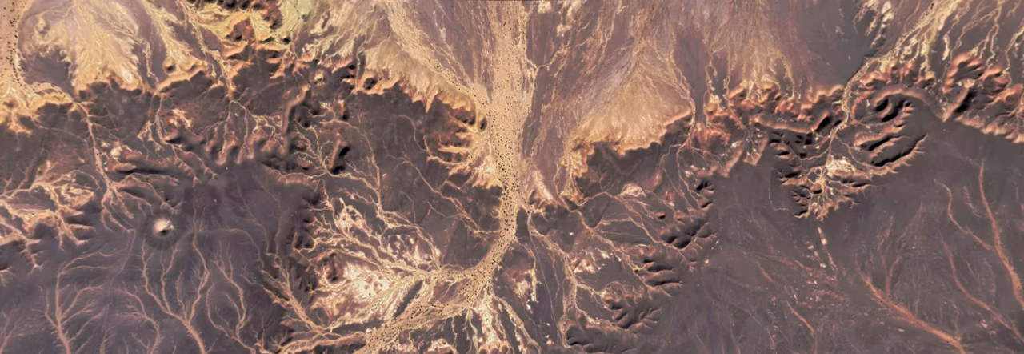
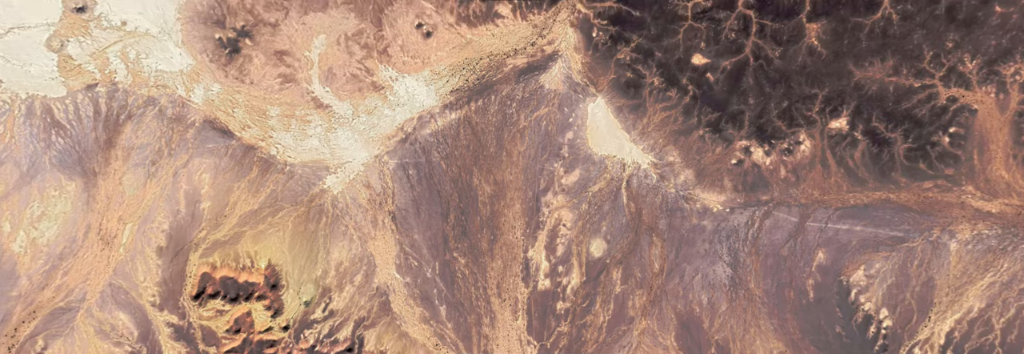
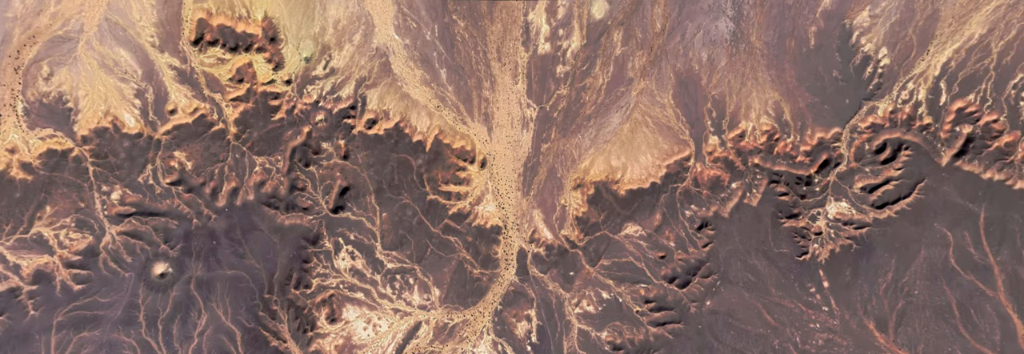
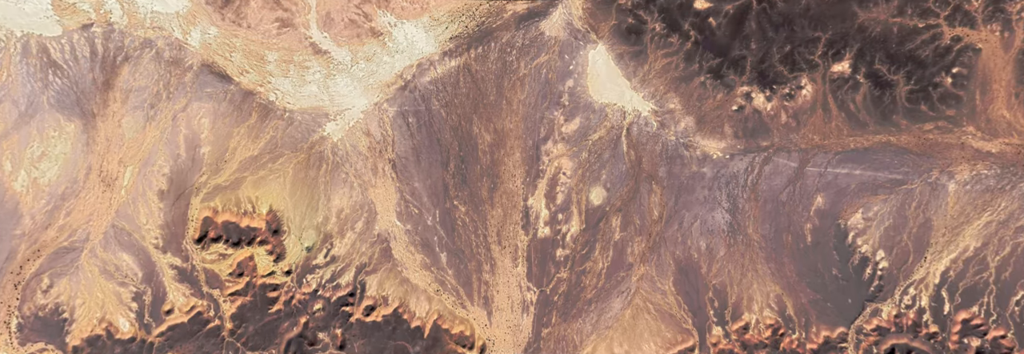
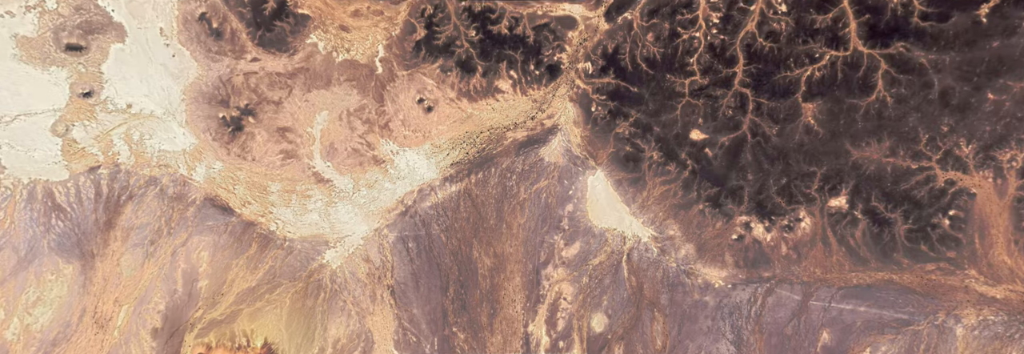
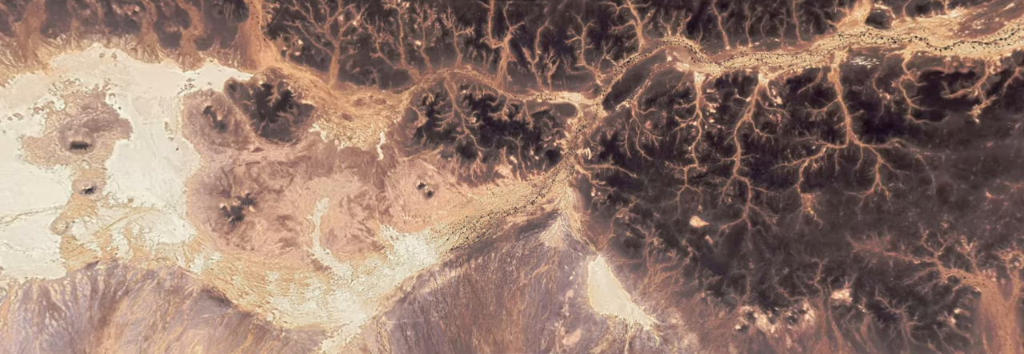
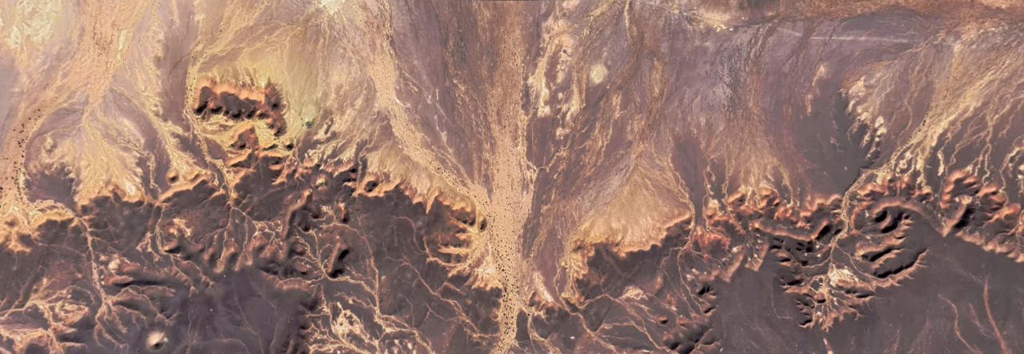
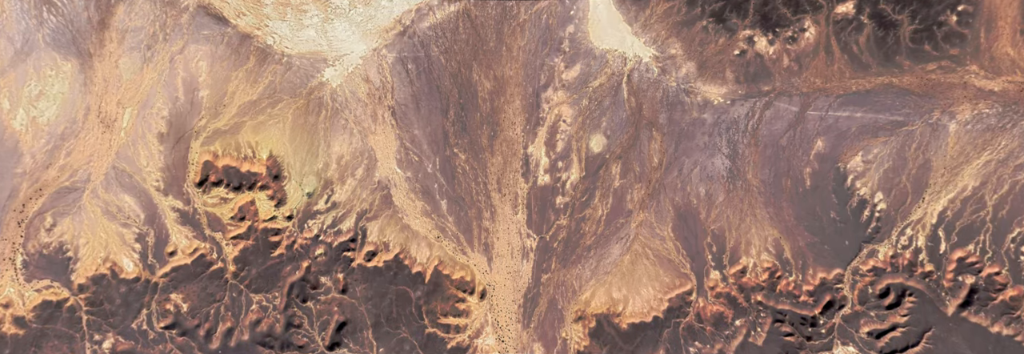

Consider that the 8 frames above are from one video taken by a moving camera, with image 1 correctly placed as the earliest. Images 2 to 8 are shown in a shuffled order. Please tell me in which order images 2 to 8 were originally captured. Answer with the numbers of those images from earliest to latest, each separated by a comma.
3, 7, 8, 4, 2, 5, 6
